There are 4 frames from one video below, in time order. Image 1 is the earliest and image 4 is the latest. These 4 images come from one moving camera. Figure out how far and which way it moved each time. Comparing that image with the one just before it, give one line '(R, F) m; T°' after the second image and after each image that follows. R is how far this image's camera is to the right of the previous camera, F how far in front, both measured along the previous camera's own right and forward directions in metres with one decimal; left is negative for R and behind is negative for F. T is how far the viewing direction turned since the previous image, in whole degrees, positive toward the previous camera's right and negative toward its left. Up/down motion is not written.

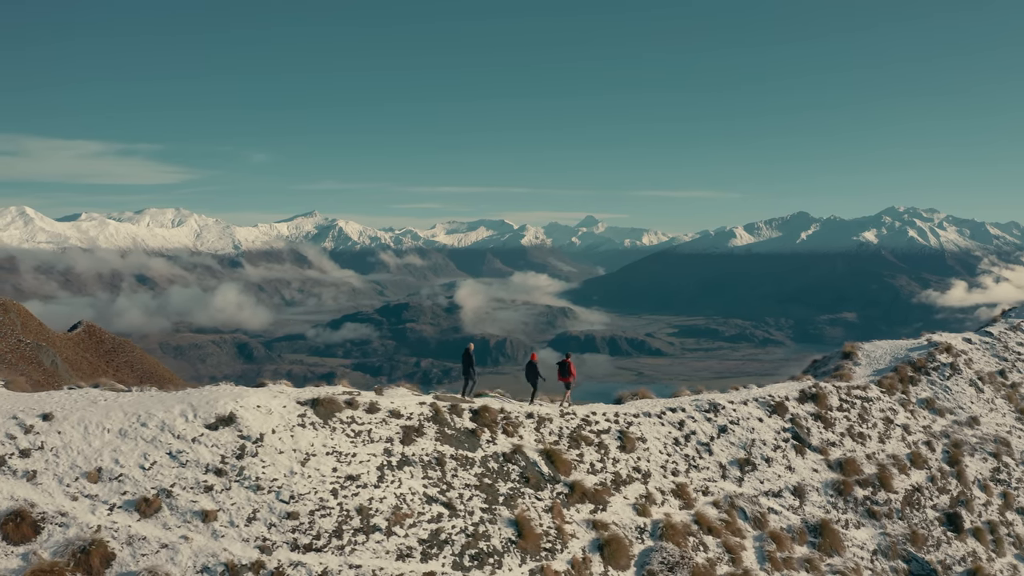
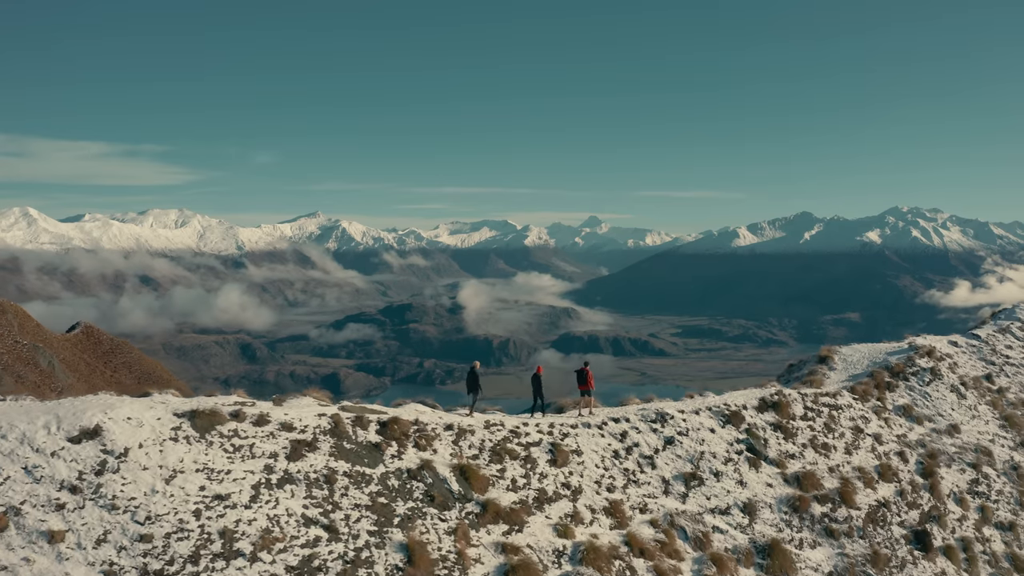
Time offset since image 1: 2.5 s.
(+4.7, +2.7) m; 0°
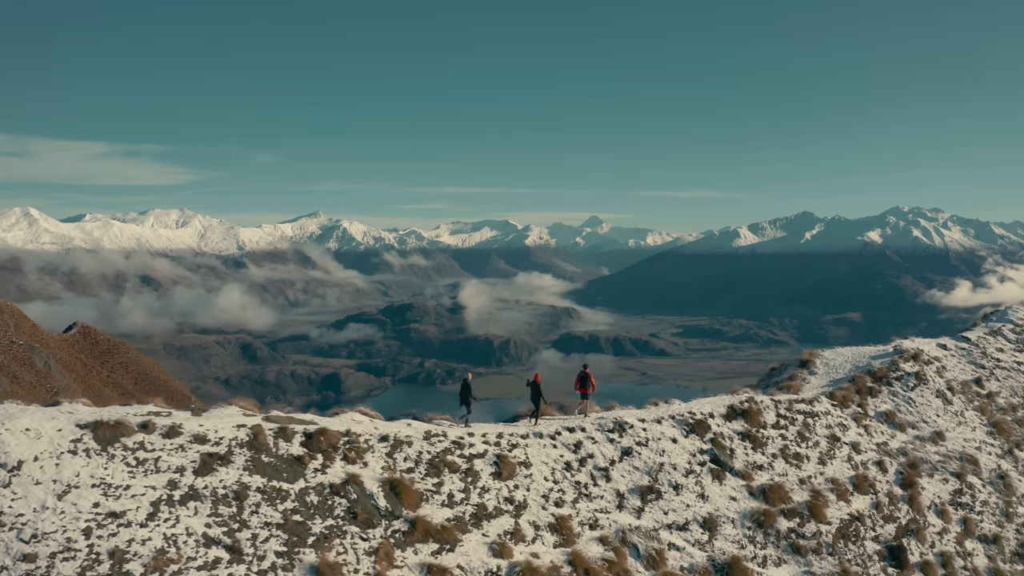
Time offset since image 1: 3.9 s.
(+3.2, +2.0) m; 0°
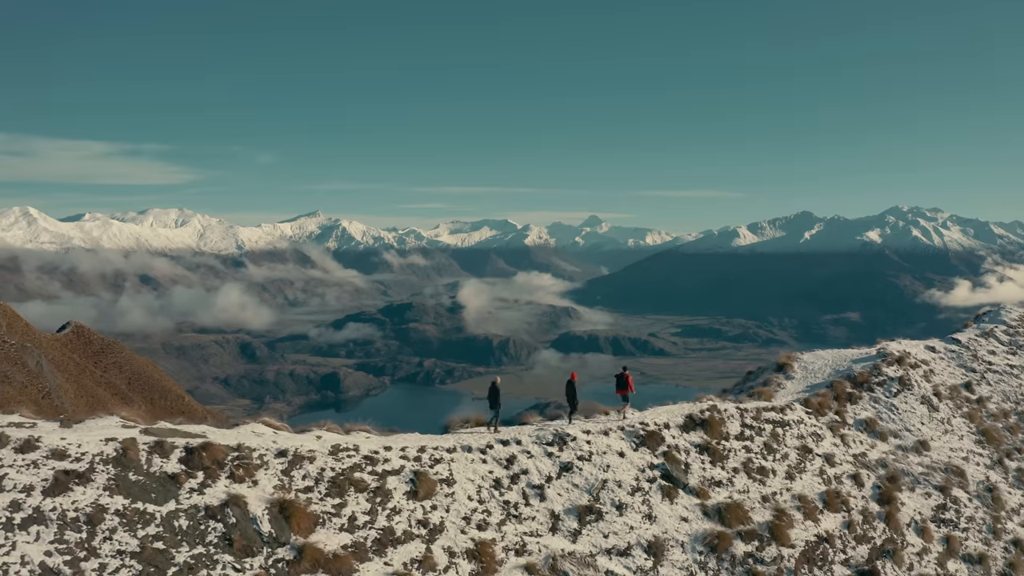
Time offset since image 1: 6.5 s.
(+4.0, +3.5) m; 0°
